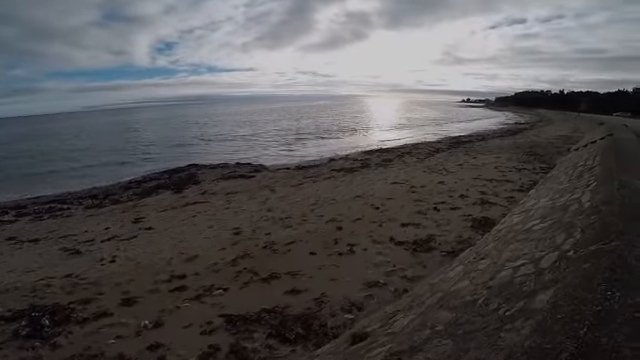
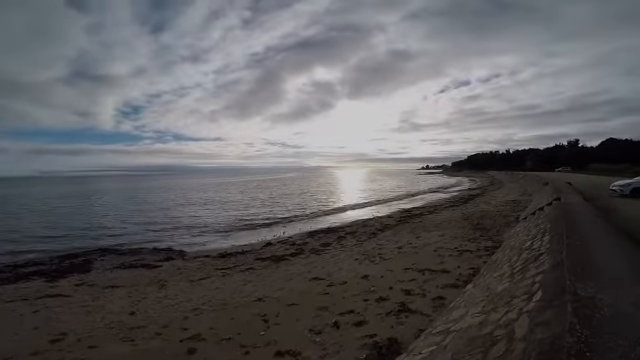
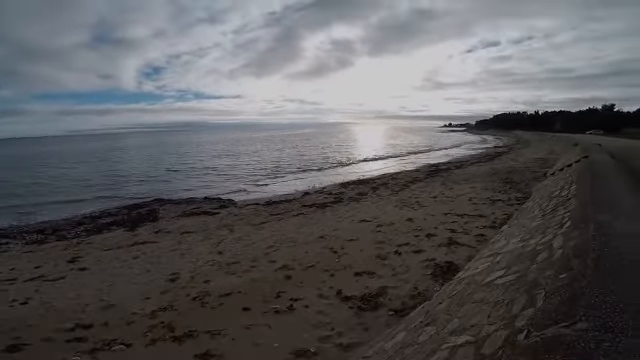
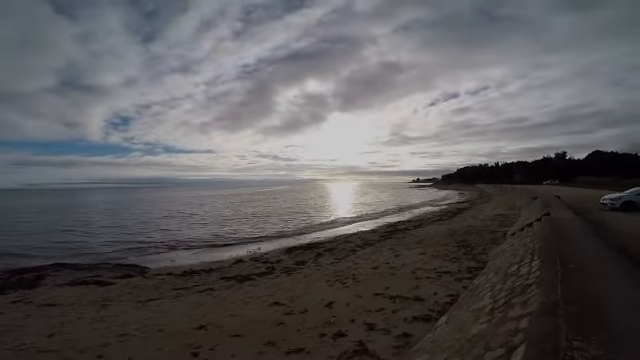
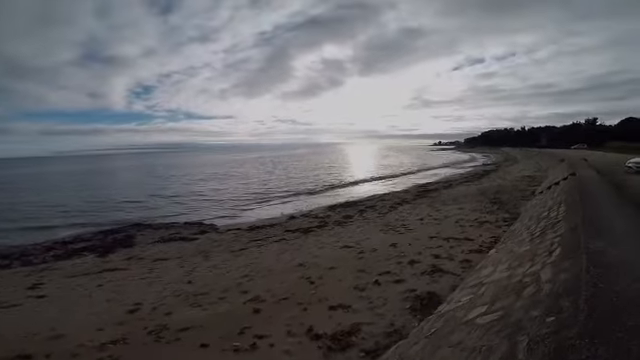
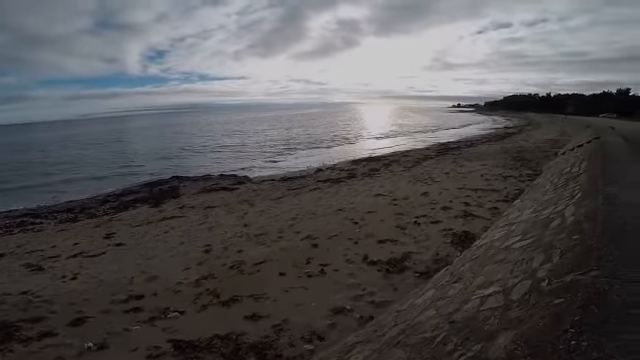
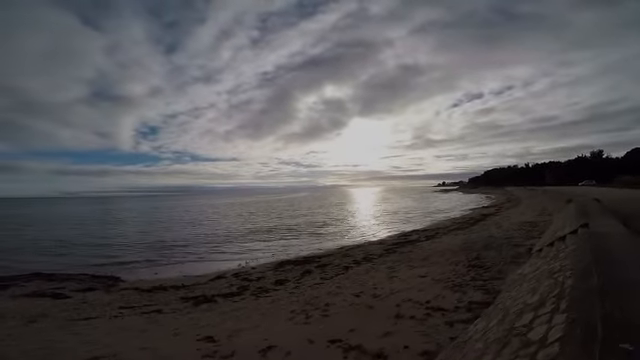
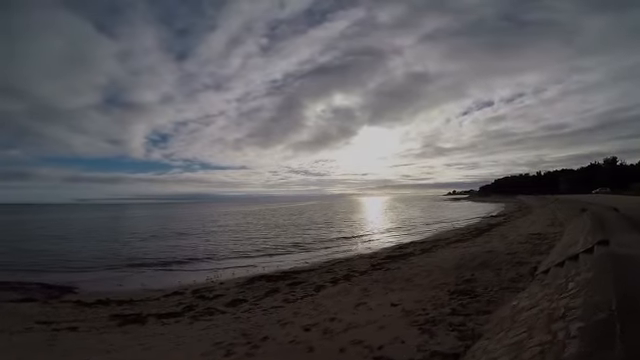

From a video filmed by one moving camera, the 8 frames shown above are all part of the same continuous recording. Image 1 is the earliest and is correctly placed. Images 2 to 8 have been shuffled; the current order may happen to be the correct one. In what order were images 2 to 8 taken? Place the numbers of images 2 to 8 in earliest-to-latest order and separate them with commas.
6, 3, 5, 2, 4, 7, 8
